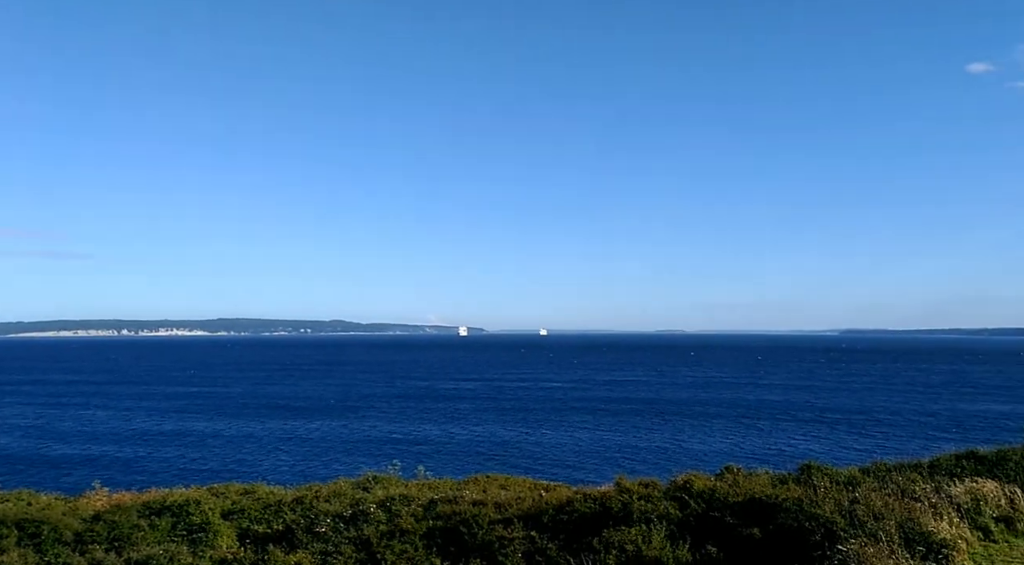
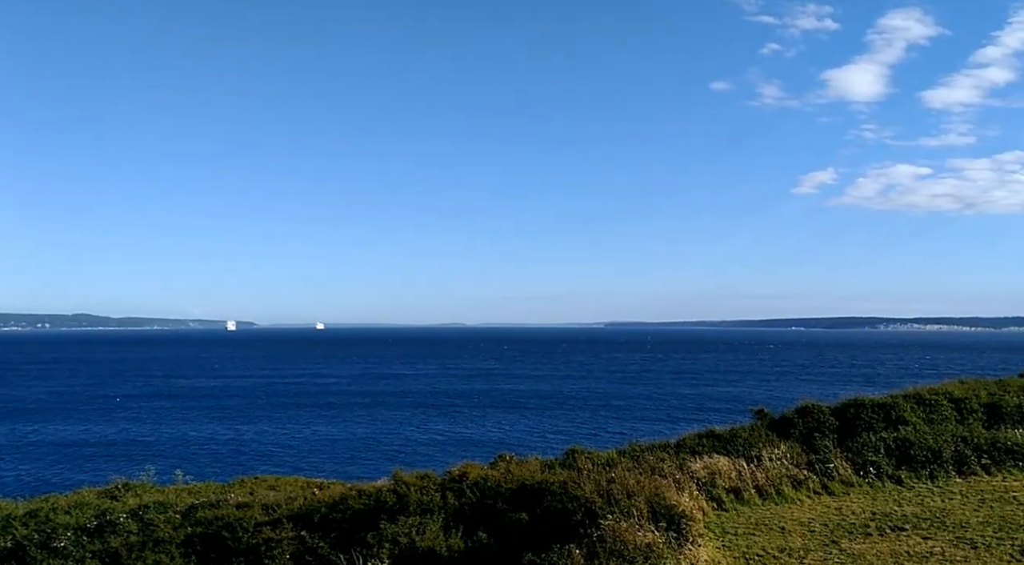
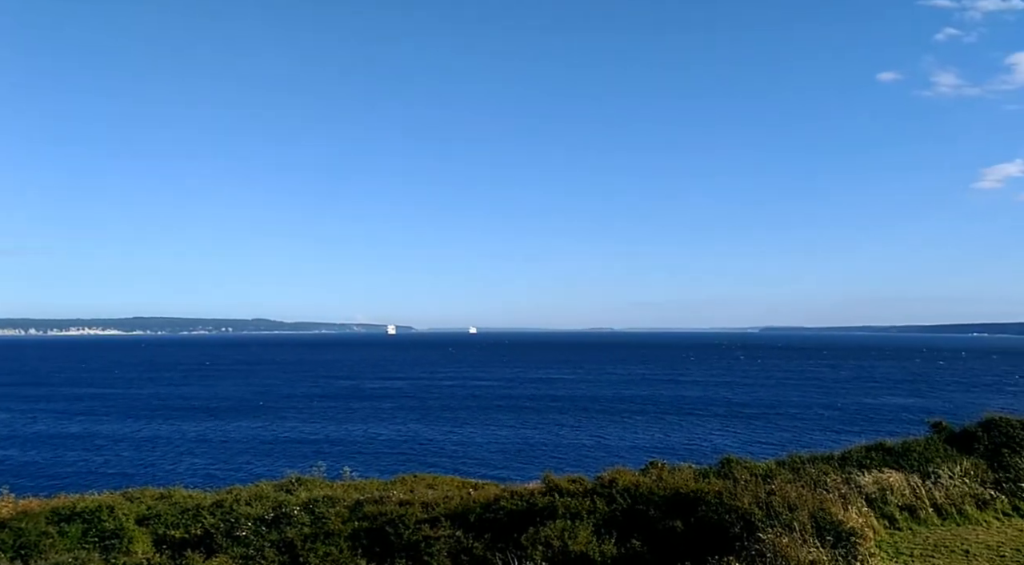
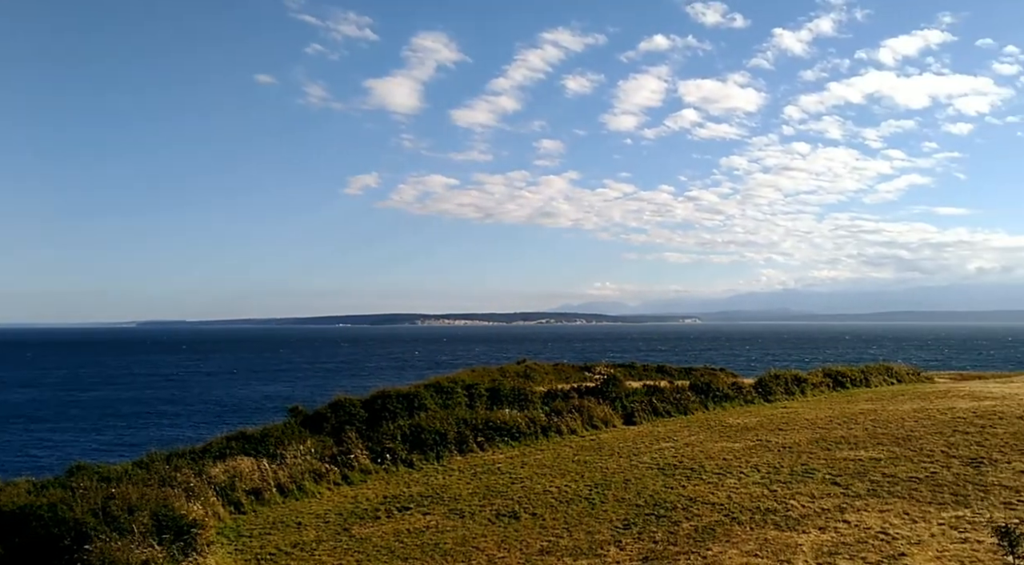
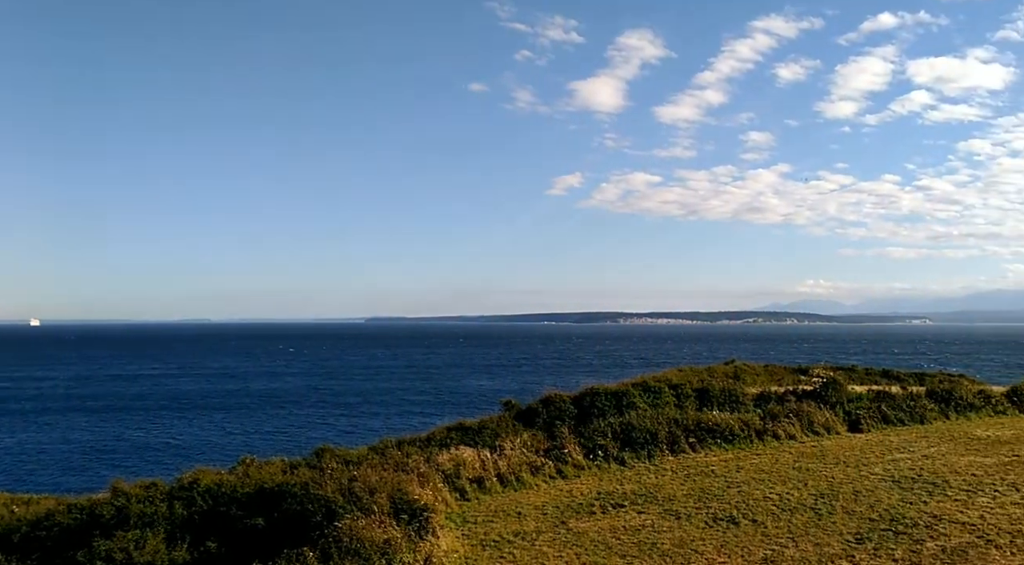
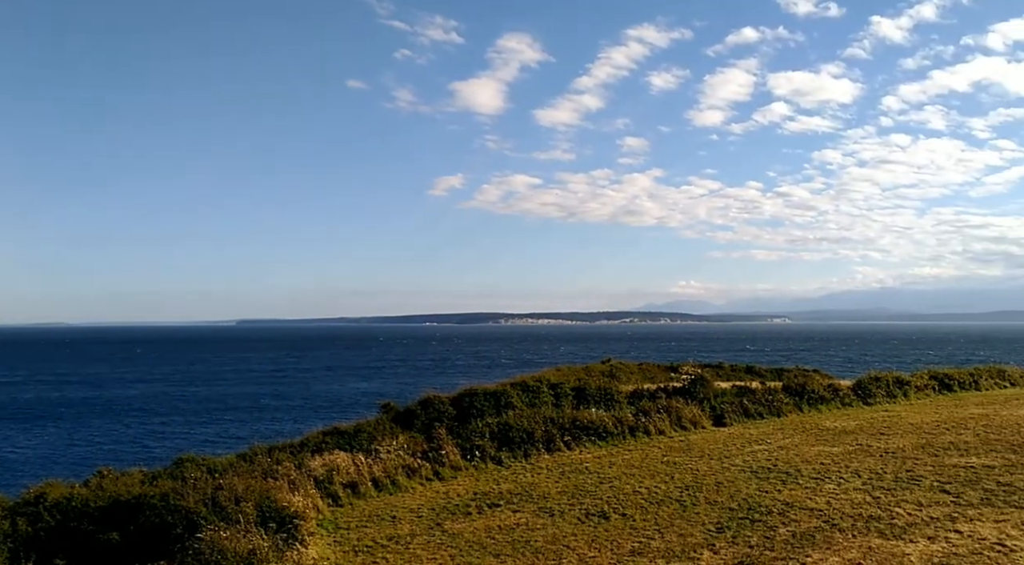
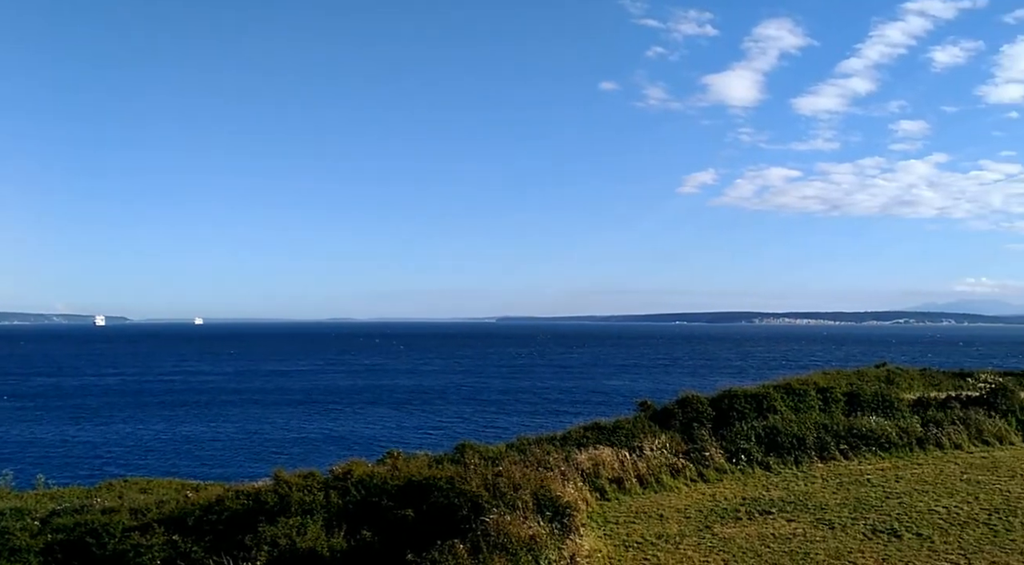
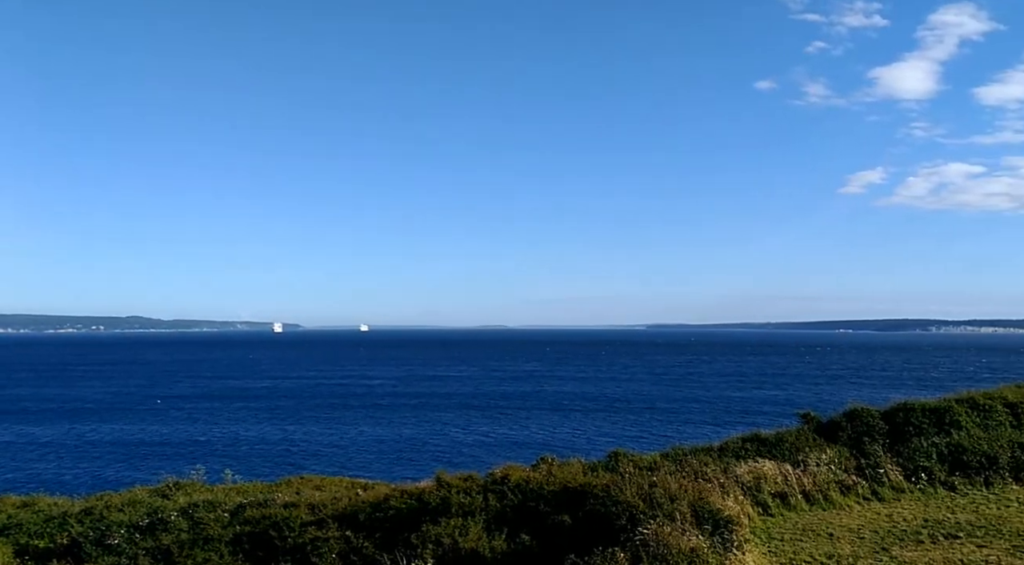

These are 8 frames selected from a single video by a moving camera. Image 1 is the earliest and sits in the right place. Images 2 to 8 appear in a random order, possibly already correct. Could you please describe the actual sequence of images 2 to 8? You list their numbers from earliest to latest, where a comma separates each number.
3, 8, 2, 7, 5, 6, 4
